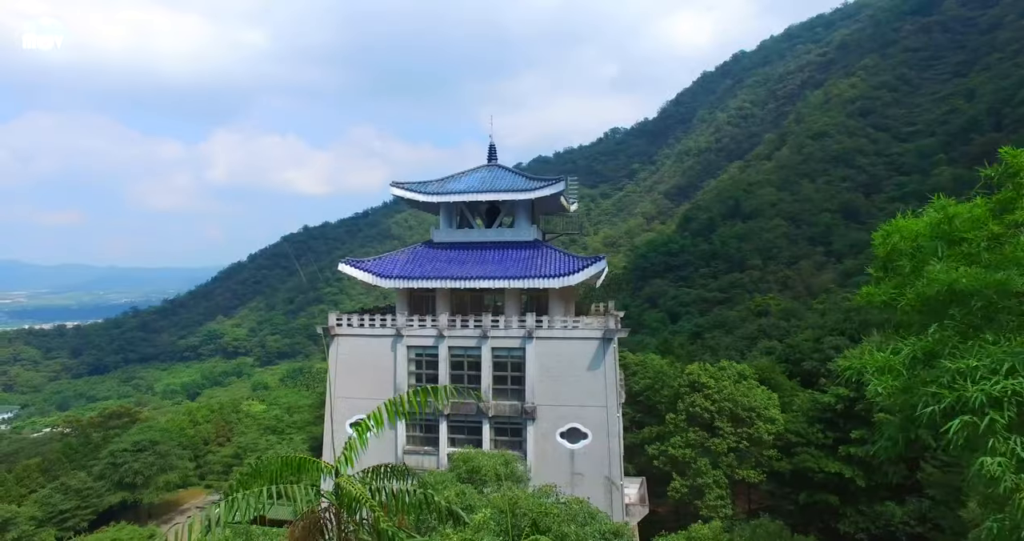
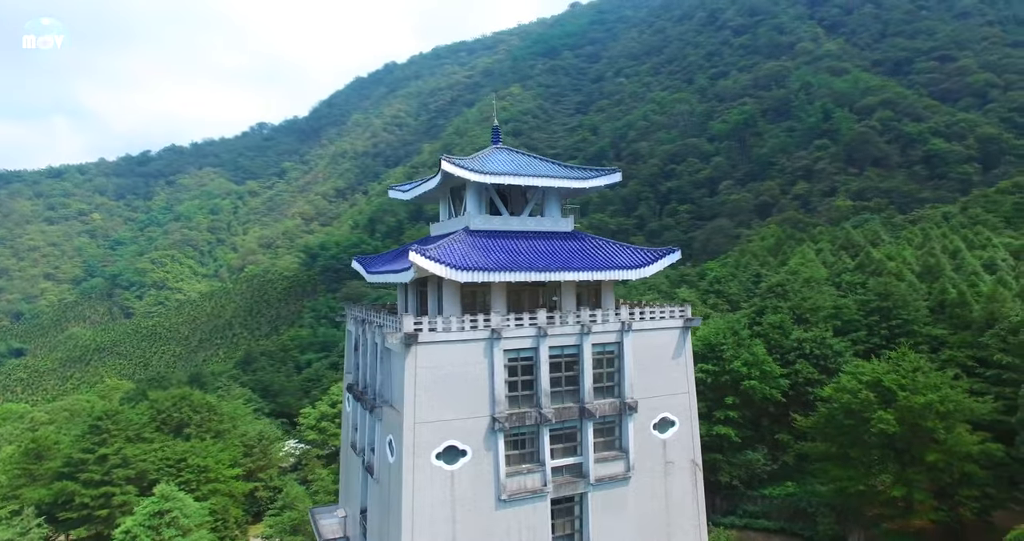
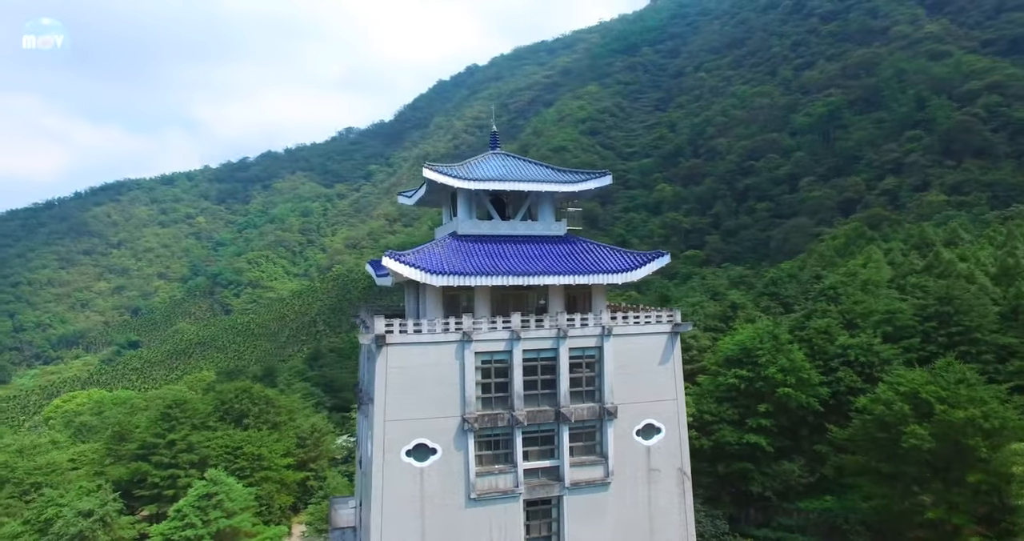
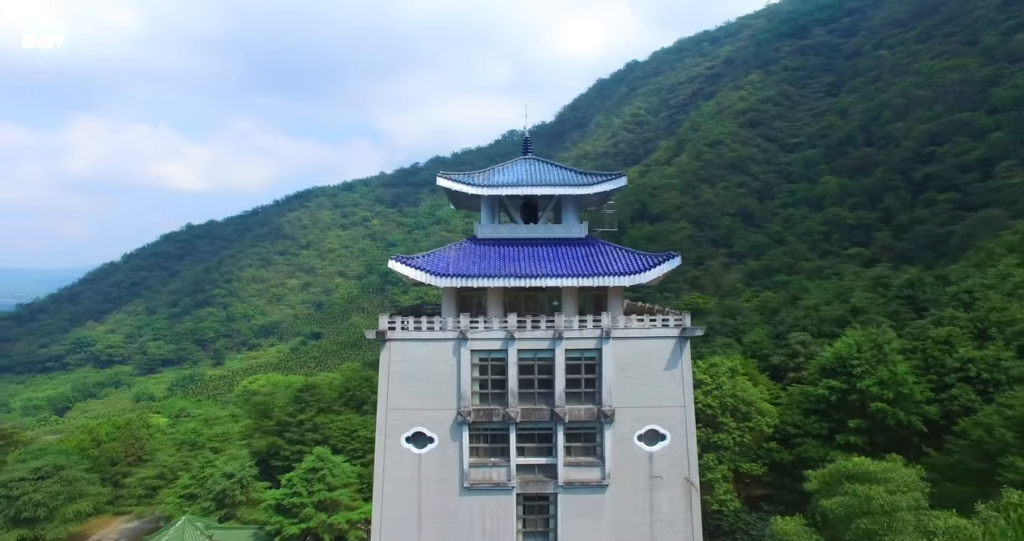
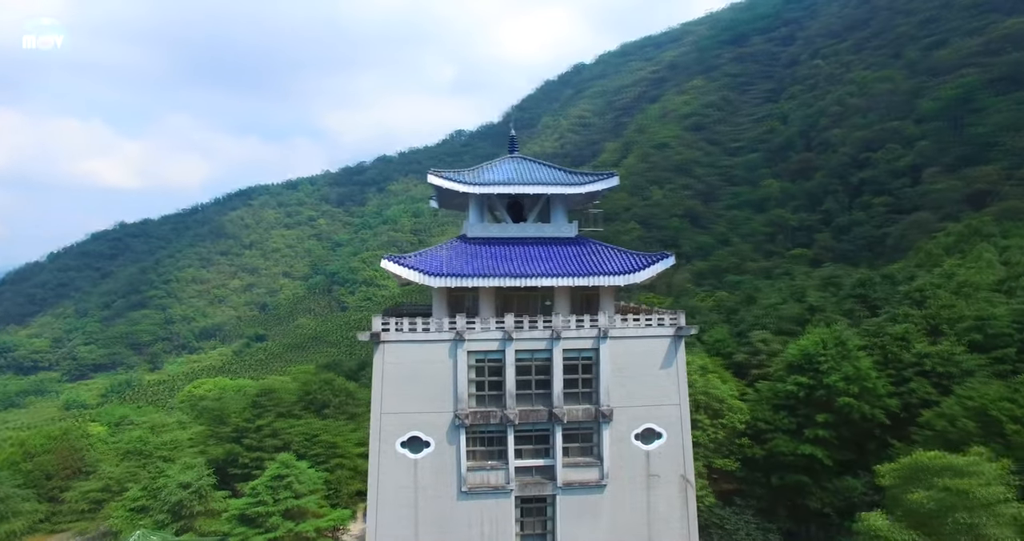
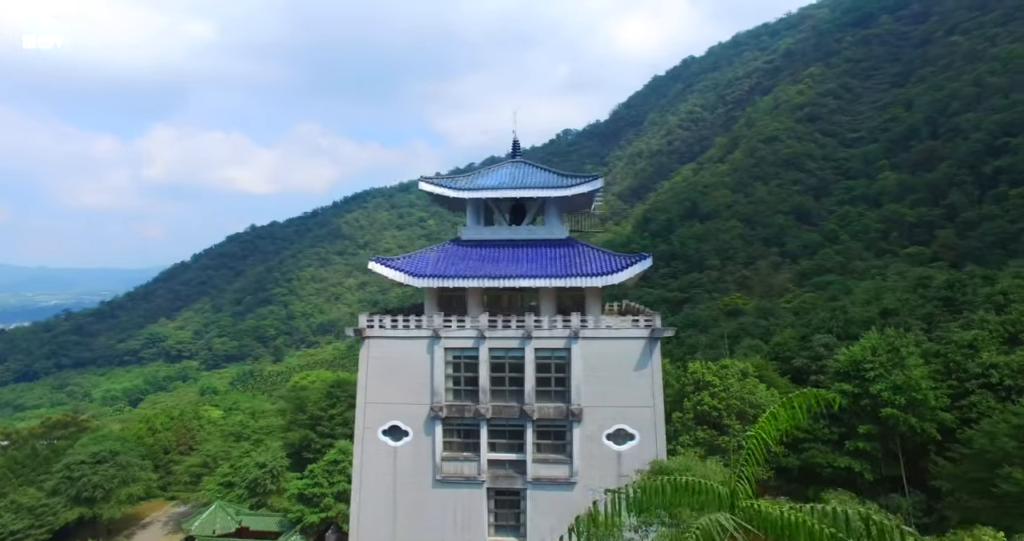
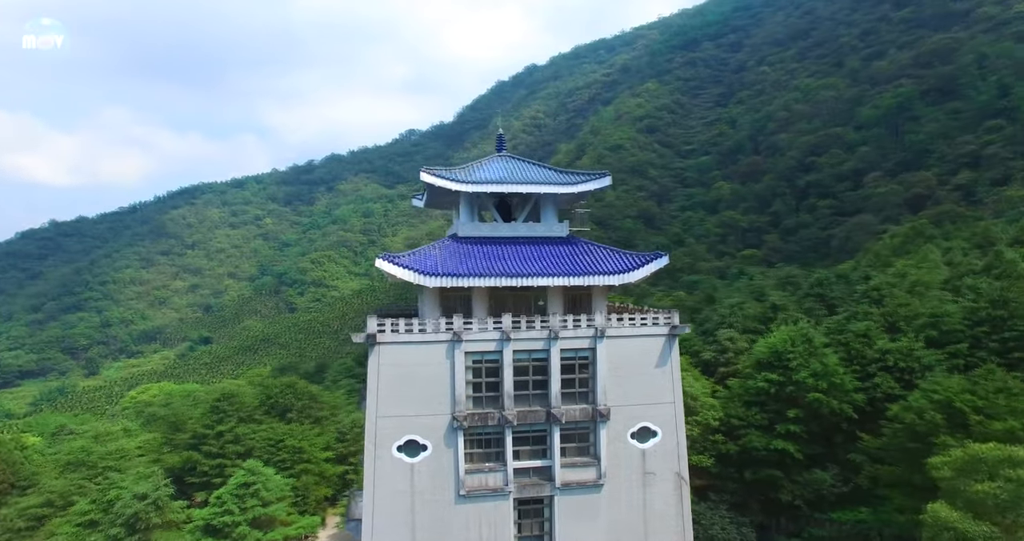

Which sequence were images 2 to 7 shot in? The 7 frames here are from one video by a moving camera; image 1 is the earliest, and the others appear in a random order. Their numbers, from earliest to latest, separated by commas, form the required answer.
6, 4, 5, 7, 3, 2
